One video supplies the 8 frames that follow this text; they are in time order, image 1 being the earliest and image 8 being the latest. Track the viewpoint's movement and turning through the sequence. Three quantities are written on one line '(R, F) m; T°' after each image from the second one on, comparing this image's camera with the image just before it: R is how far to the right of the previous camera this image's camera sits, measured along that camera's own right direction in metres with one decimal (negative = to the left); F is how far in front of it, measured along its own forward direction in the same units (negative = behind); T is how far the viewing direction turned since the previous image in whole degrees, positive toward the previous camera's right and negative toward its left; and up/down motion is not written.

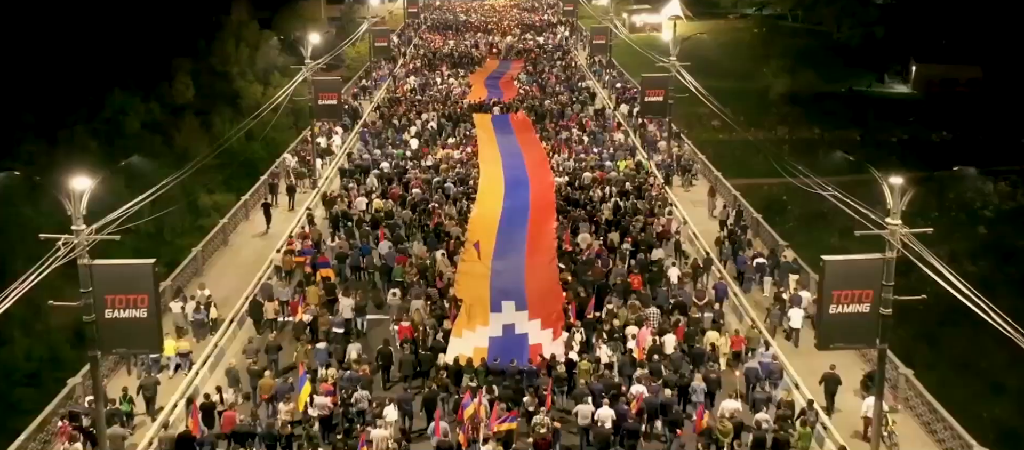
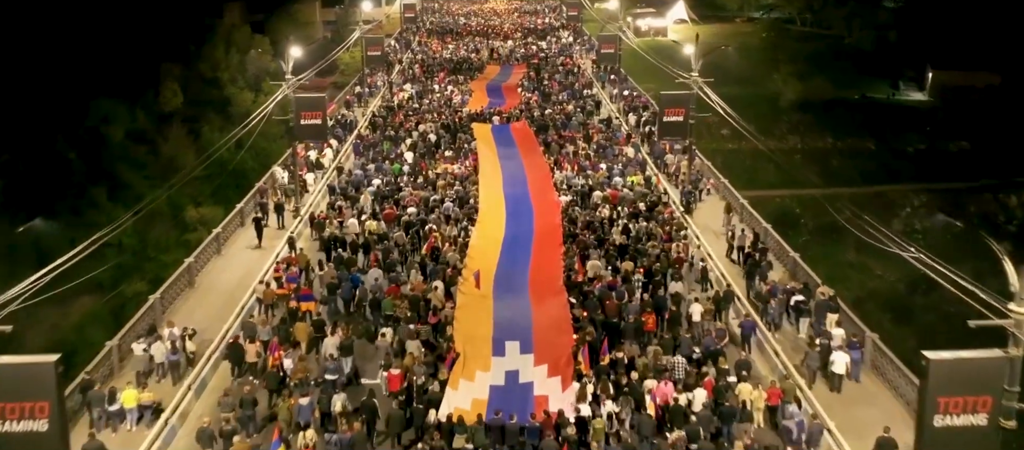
(-0.1, +2.4) m; 0°
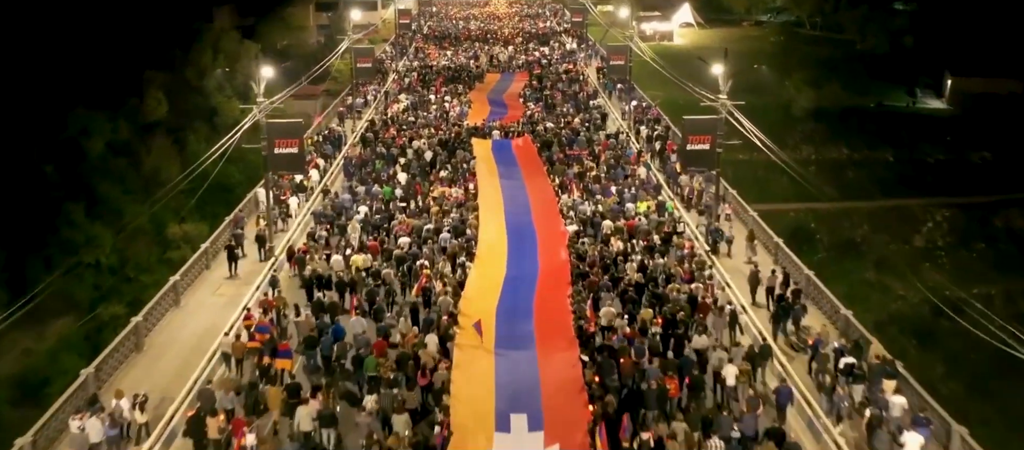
(-0.1, +2.8) m; 0°
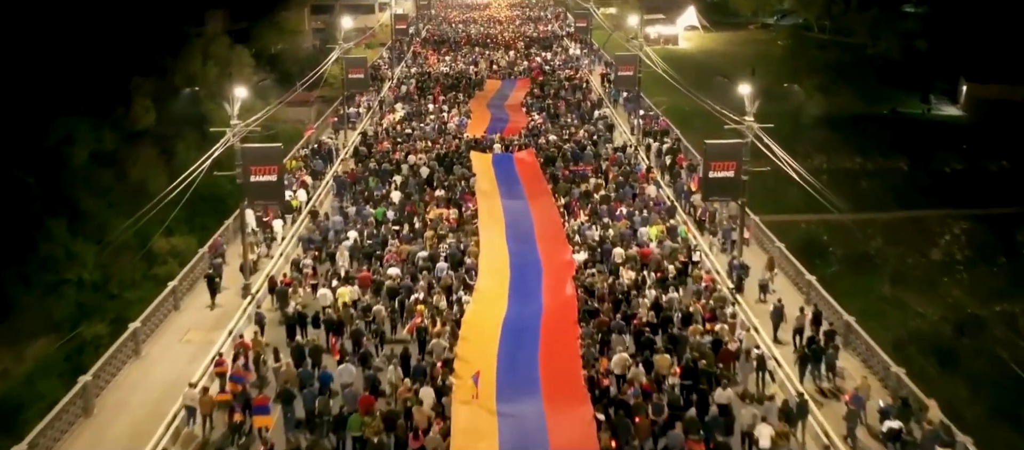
(0.0, +2.1) m; 0°
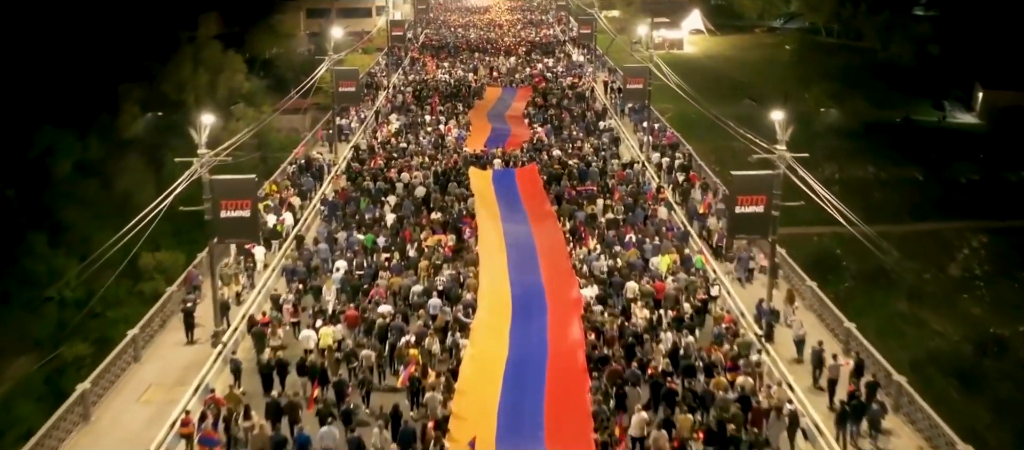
(0.0, +2.0) m; 0°
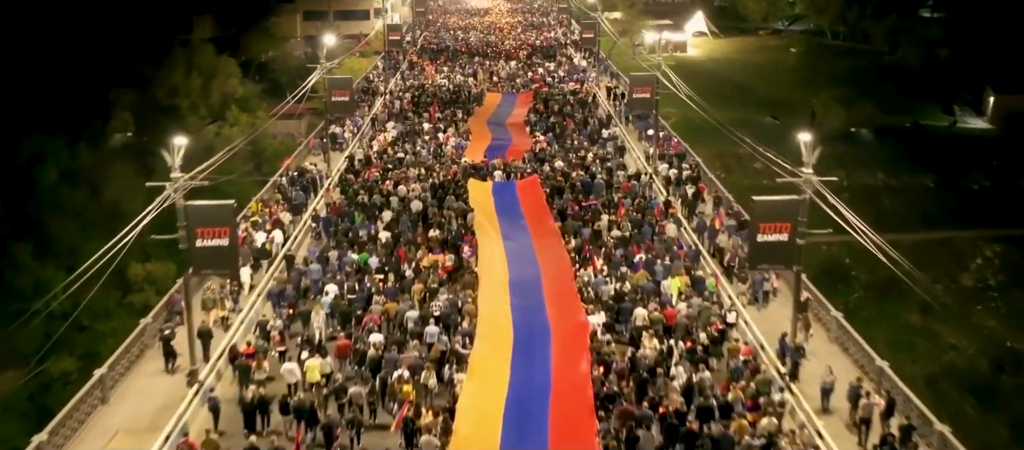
(0.0, +1.4) m; 0°
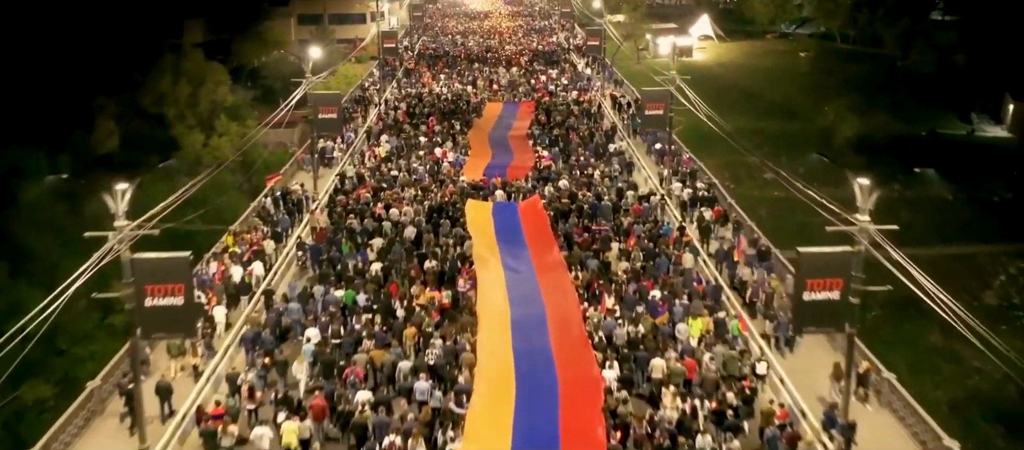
(0.0, +2.3) m; 0°
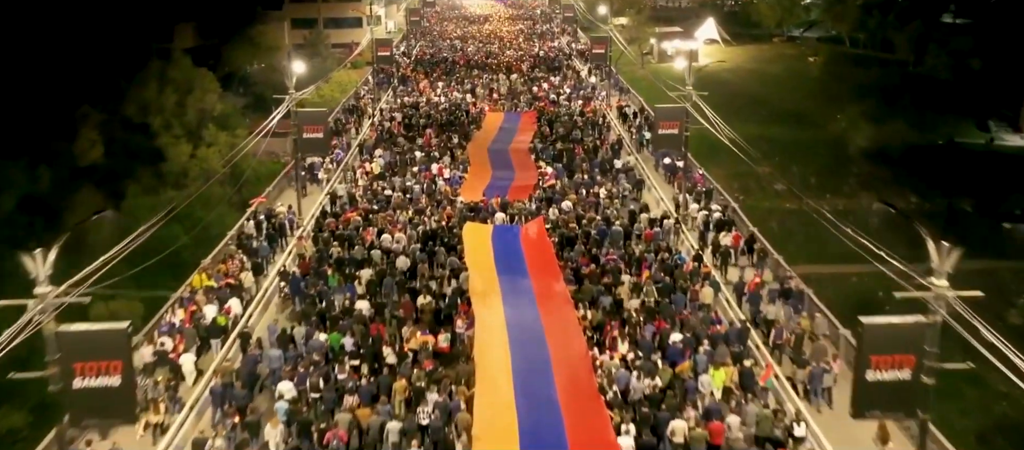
(0.0, +2.2) m; 0°
